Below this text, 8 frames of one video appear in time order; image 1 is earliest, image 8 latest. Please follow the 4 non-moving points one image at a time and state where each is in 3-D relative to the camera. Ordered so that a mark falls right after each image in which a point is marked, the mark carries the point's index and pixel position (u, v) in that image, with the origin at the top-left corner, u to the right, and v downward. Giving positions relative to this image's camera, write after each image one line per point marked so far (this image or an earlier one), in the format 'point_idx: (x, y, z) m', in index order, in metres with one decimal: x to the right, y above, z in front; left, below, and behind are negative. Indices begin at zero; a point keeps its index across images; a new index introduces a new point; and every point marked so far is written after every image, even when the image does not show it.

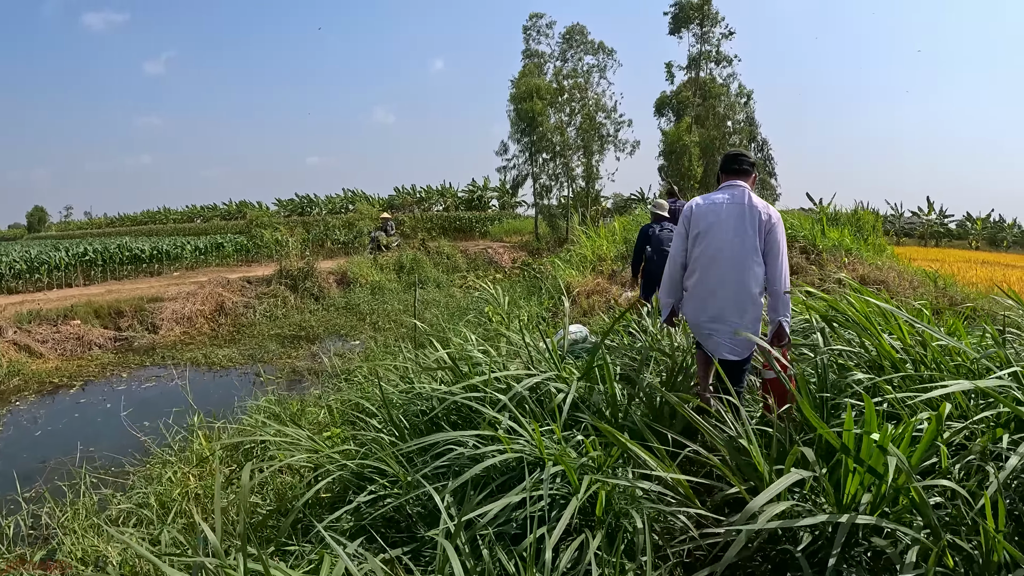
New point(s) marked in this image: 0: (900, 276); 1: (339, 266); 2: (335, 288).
0: (+3.0, +0.1, +8.0) m
1: (-2.2, +0.2, +13.1) m
2: (-2.0, -0.1, +11.9) m
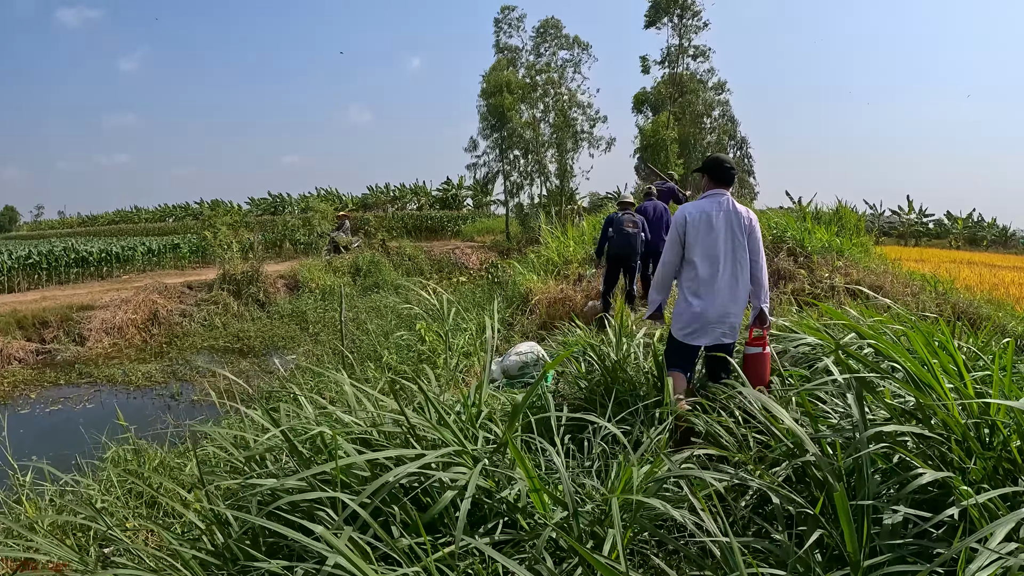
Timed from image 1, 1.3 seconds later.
0: (+2.7, 0.0, +7.2) m
1: (-2.6, +0.2, +12.2) m
2: (-2.4, -0.1, +11.0) m
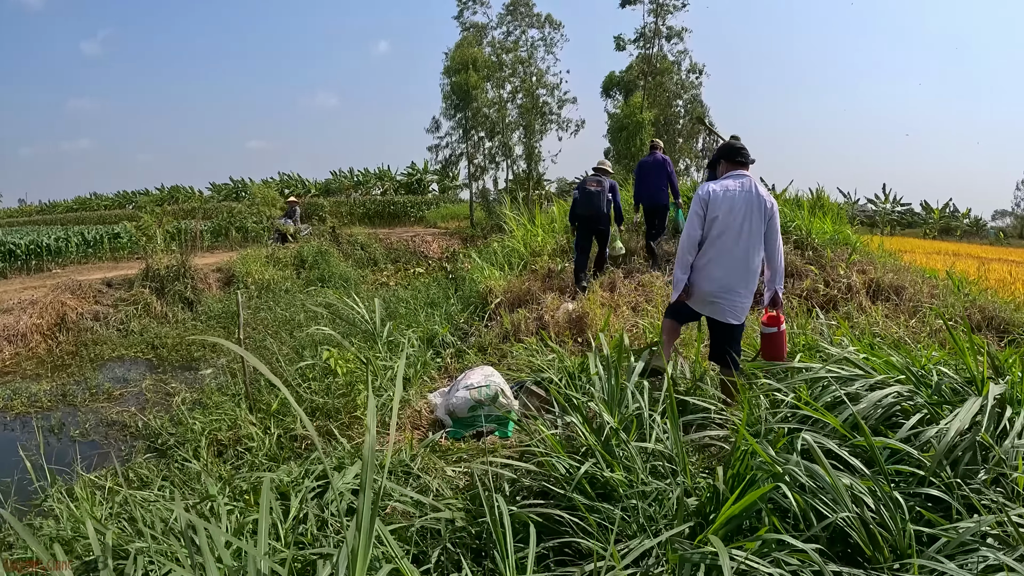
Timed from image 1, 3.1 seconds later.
0: (+2.4, 0.0, +6.2) m
1: (-3.0, +0.2, +11.0) m
2: (-2.8, -0.1, +9.8) m
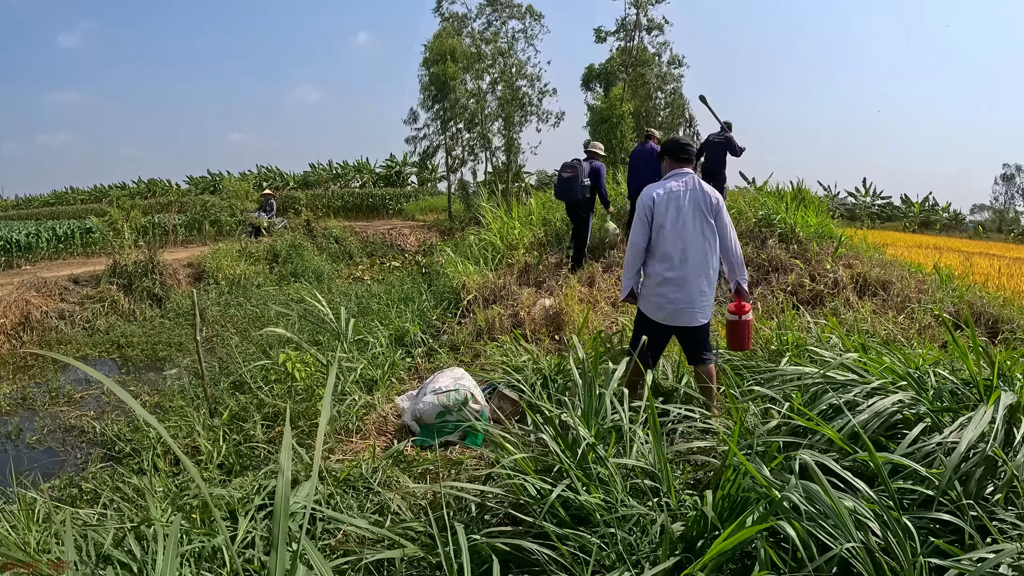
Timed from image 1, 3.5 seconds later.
0: (+2.3, +0.1, +6.0) m
1: (-3.2, +0.3, +10.7) m
2: (-3.0, 0.0, +9.6) m
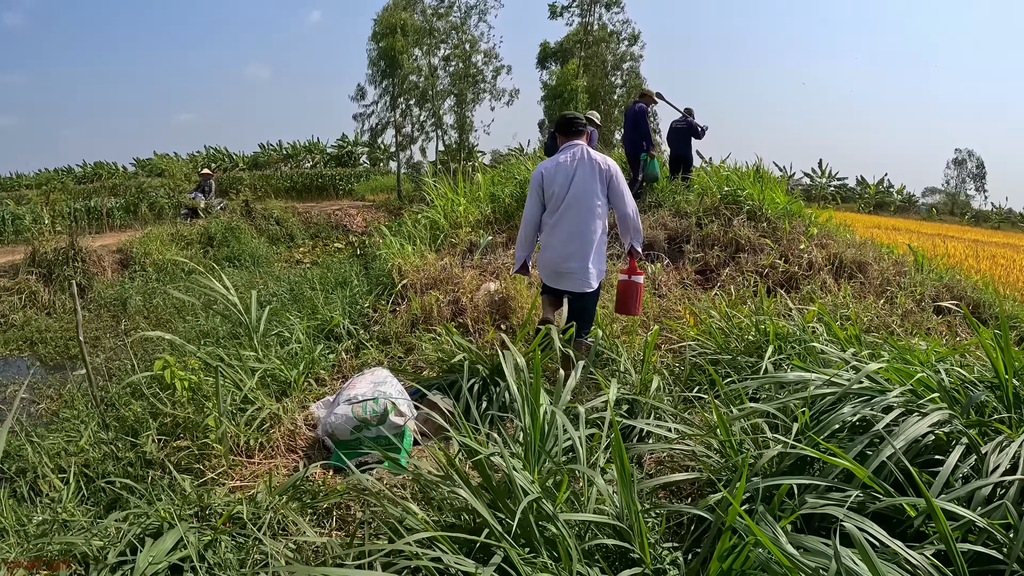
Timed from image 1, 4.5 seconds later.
0: (+2.0, +0.2, +5.5) m
1: (-3.7, +0.5, +10.0) m
2: (-3.4, +0.1, +8.9) m
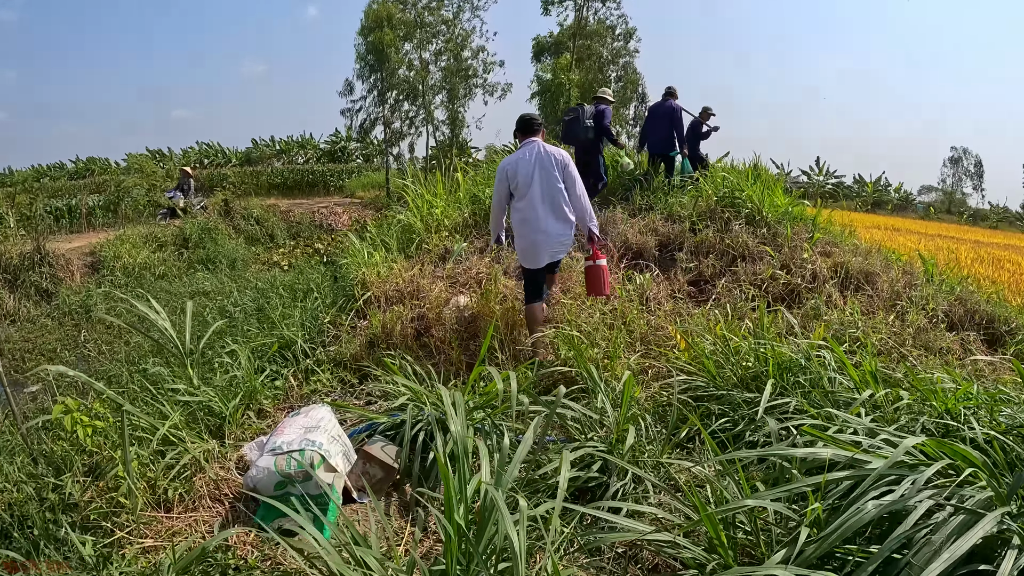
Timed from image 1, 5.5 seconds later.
0: (+1.9, +0.1, +5.1) m
1: (-3.9, +0.4, +9.6) m
2: (-3.5, +0.1, +8.5) m
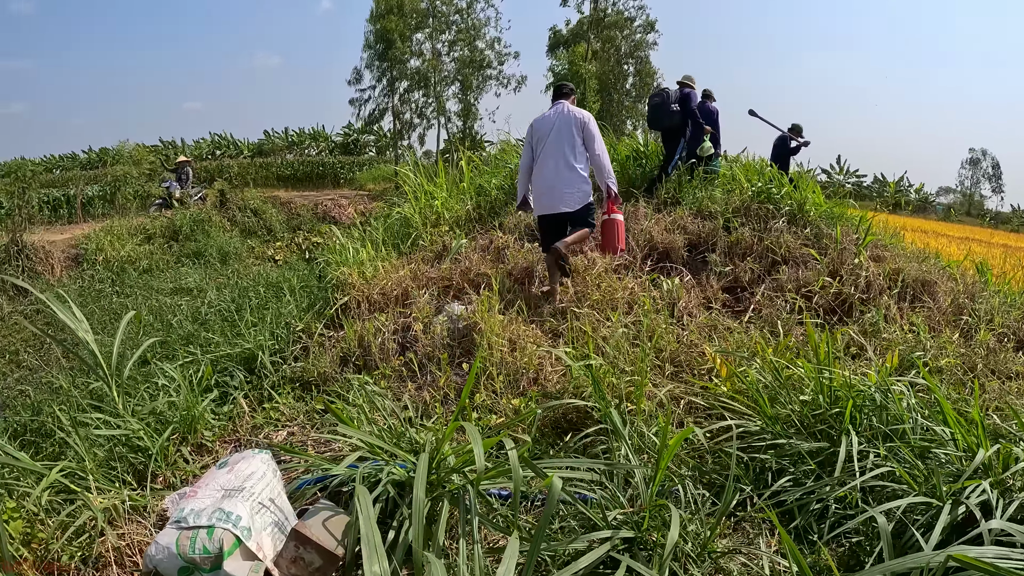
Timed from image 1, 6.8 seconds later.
0: (+1.9, +0.1, +4.5) m
1: (-3.8, +0.5, +9.1) m
2: (-3.5, +0.1, +7.9) m
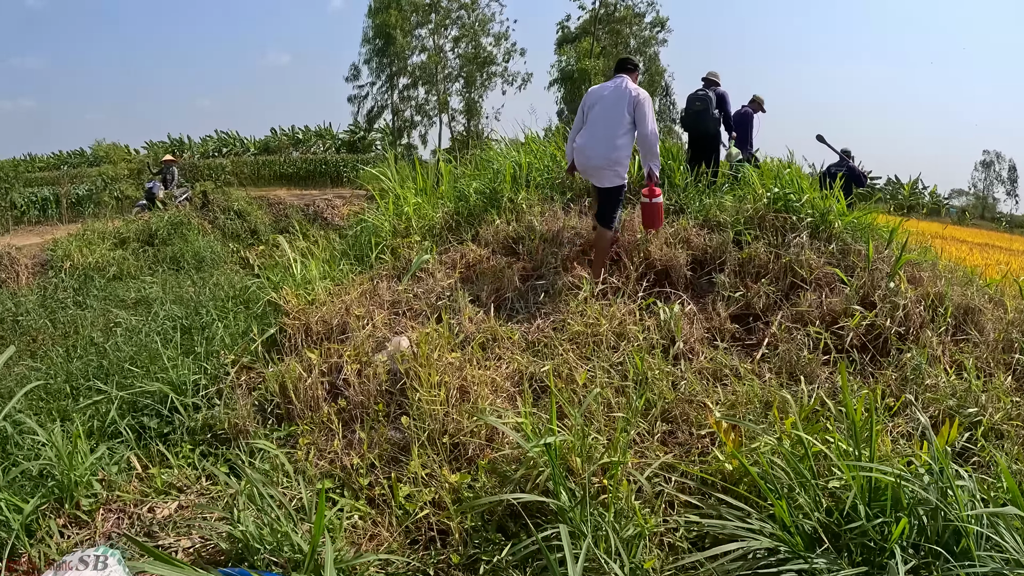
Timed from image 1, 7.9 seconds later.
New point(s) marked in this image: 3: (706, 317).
0: (+1.8, 0.0, +3.9) m
1: (-3.8, +0.4, +8.5) m
2: (-3.5, +0.1, +7.4) m
3: (+0.6, -0.1, +3.2) m
